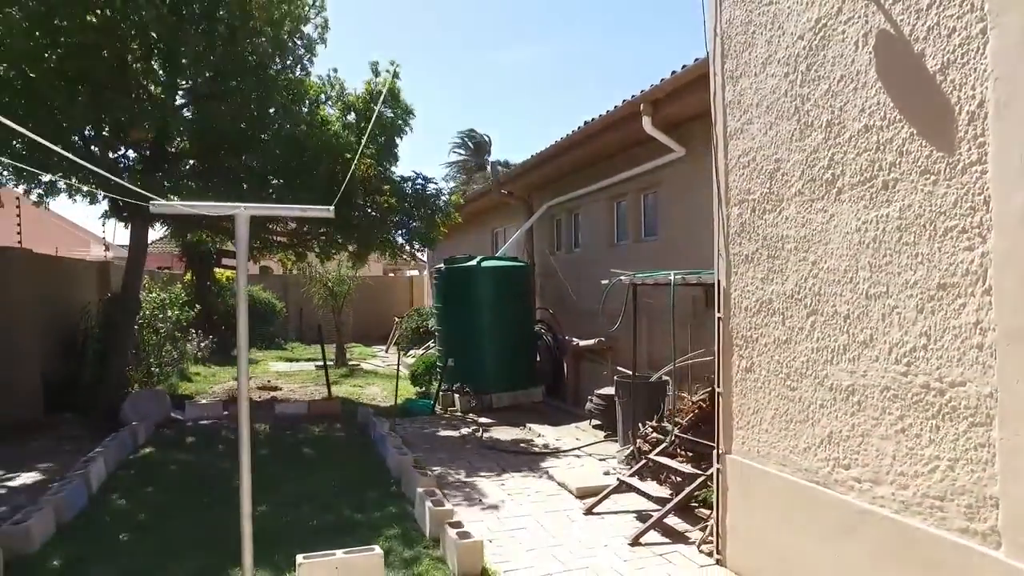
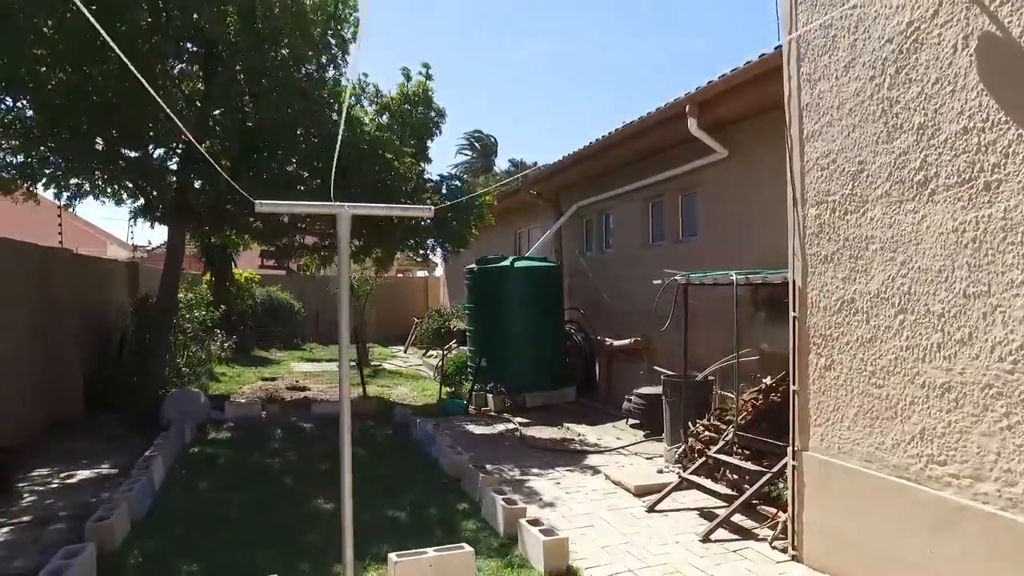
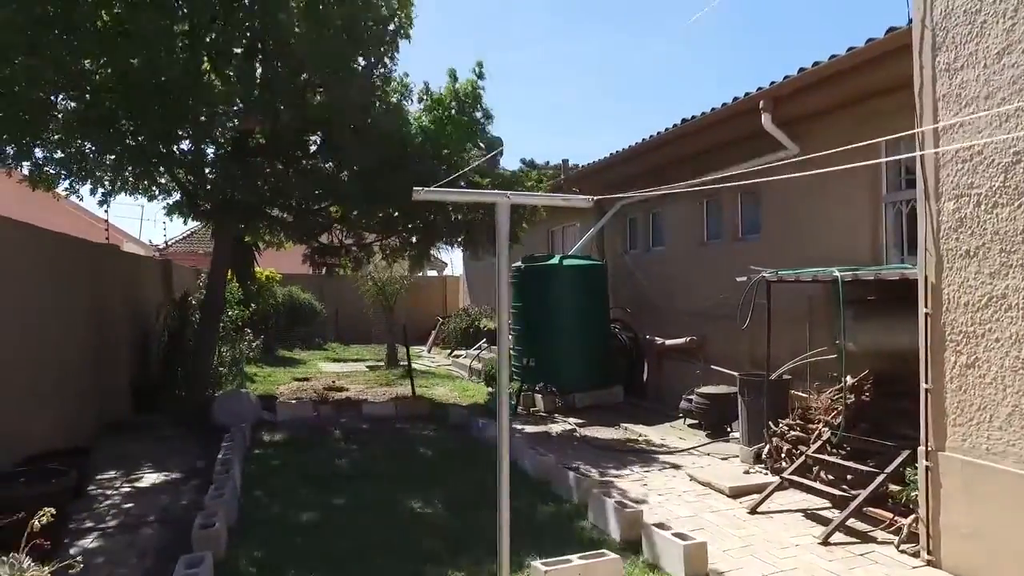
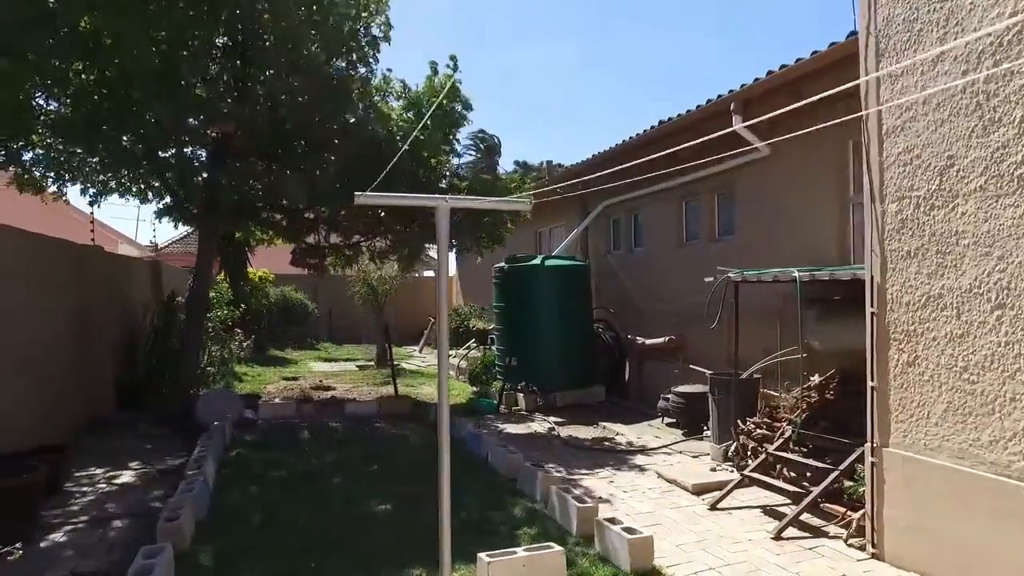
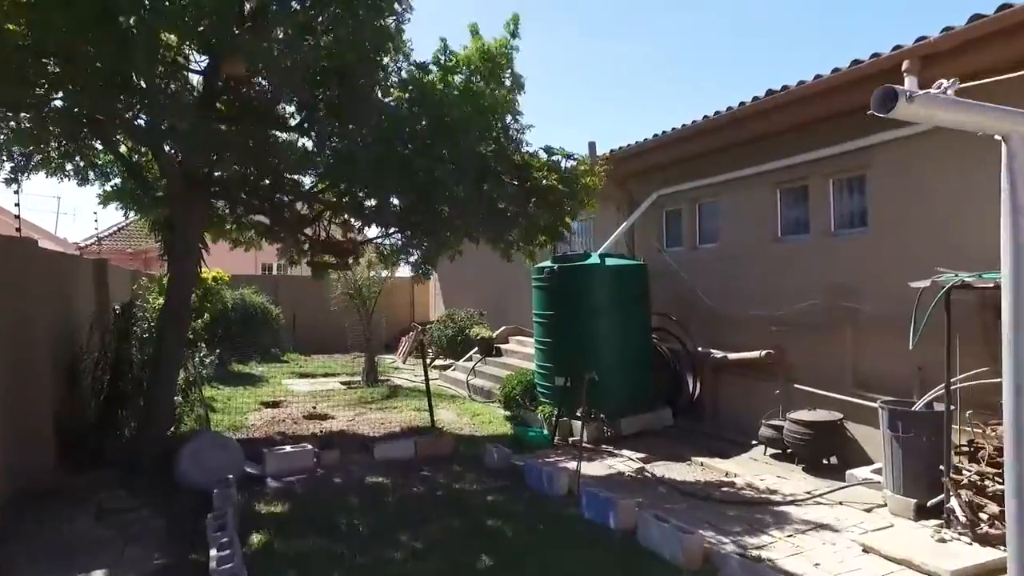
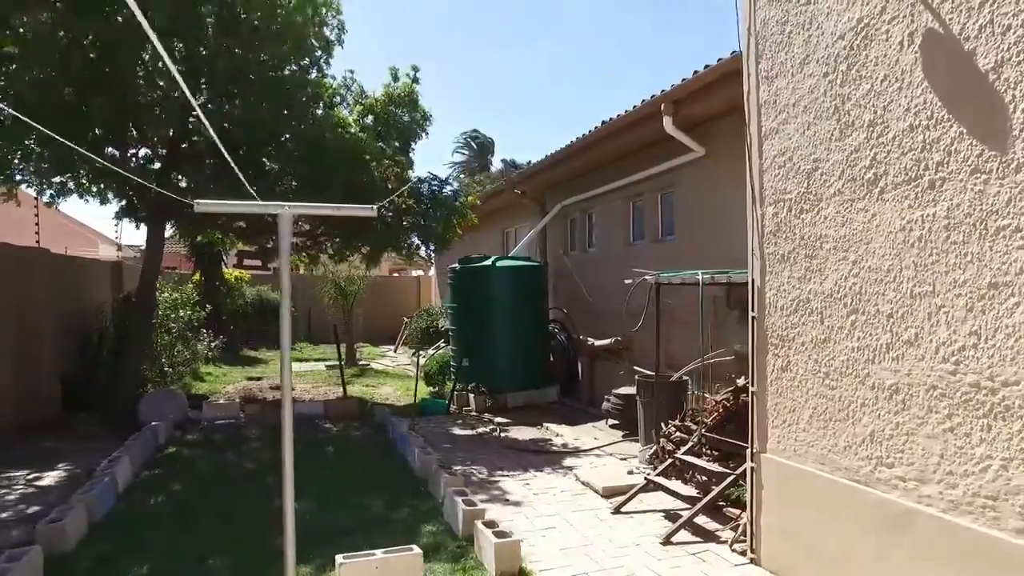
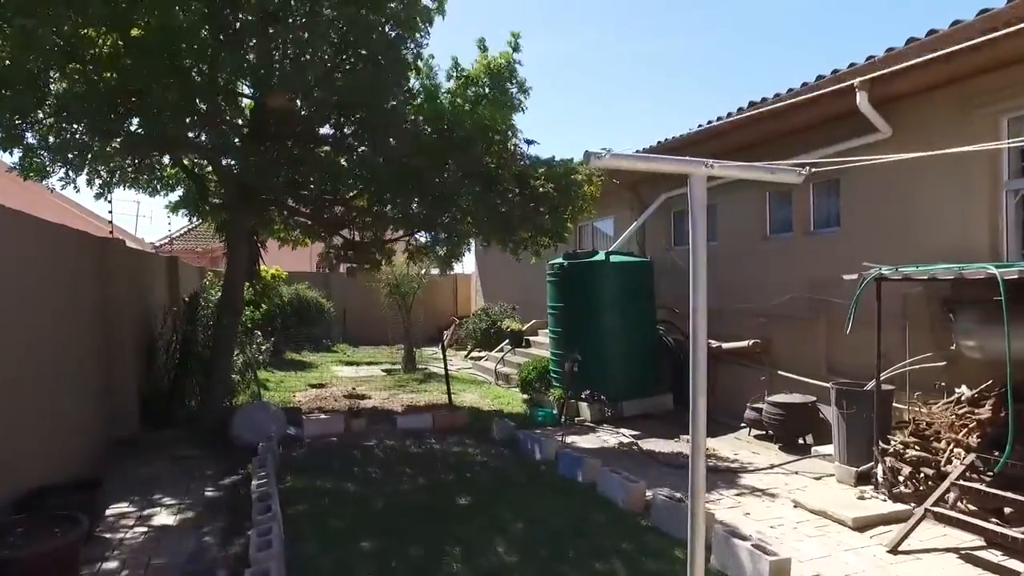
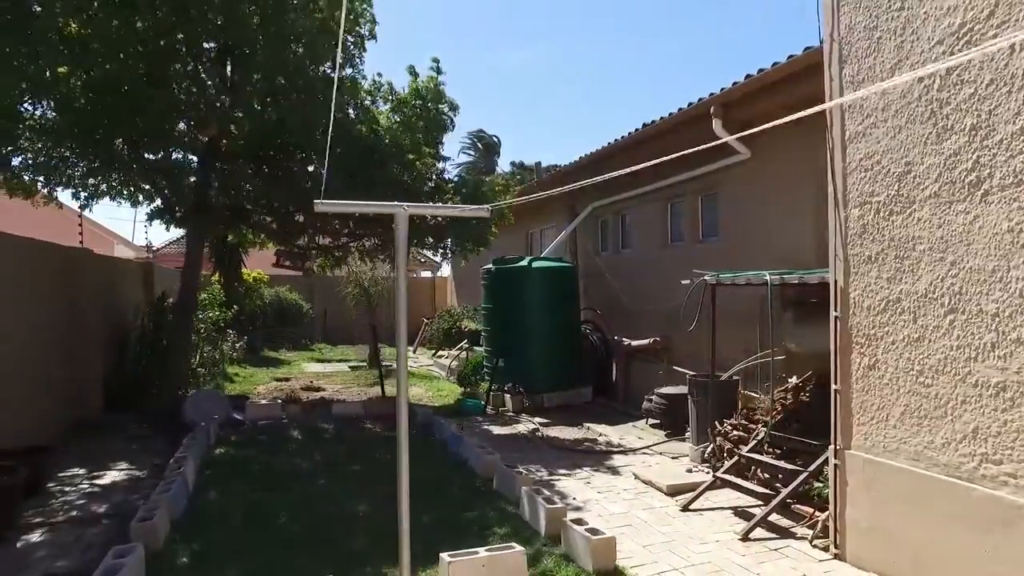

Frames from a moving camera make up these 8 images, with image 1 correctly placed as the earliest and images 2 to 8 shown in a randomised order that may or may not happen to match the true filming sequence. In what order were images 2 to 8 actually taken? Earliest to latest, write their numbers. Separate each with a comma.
6, 2, 8, 4, 3, 7, 5
